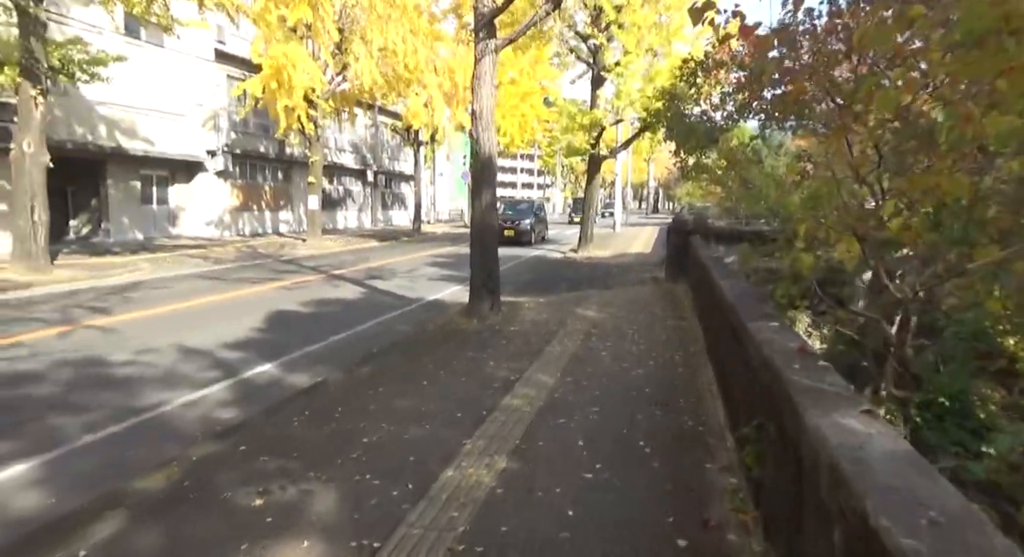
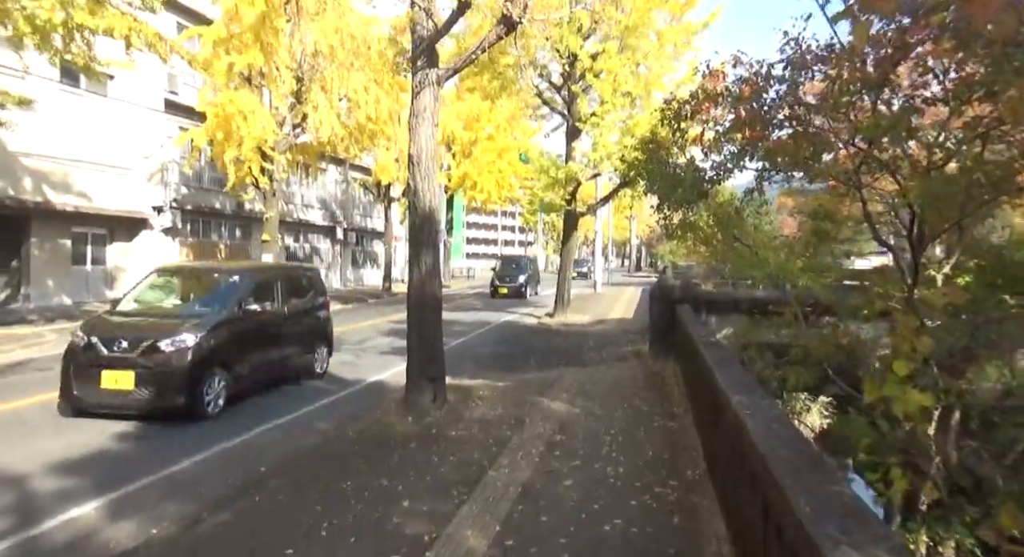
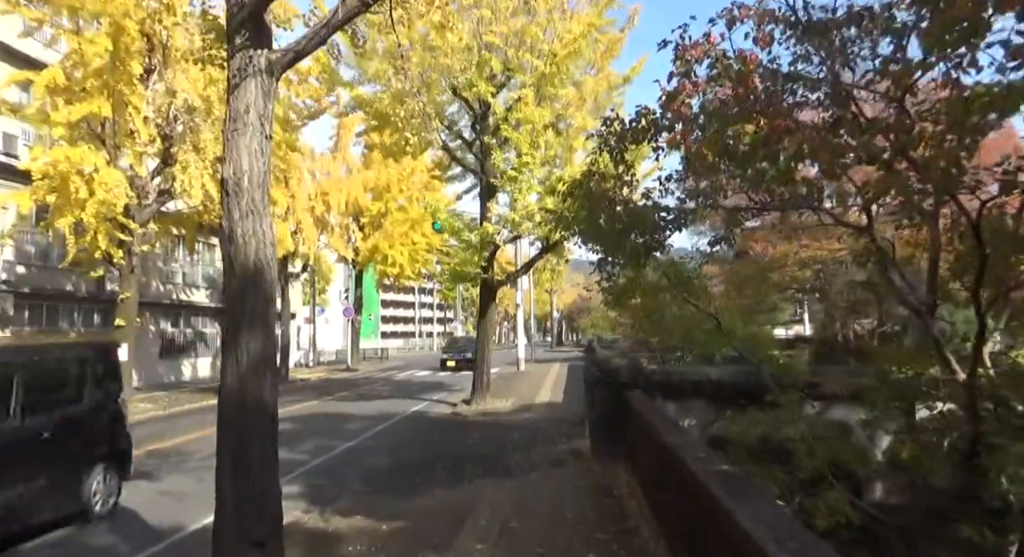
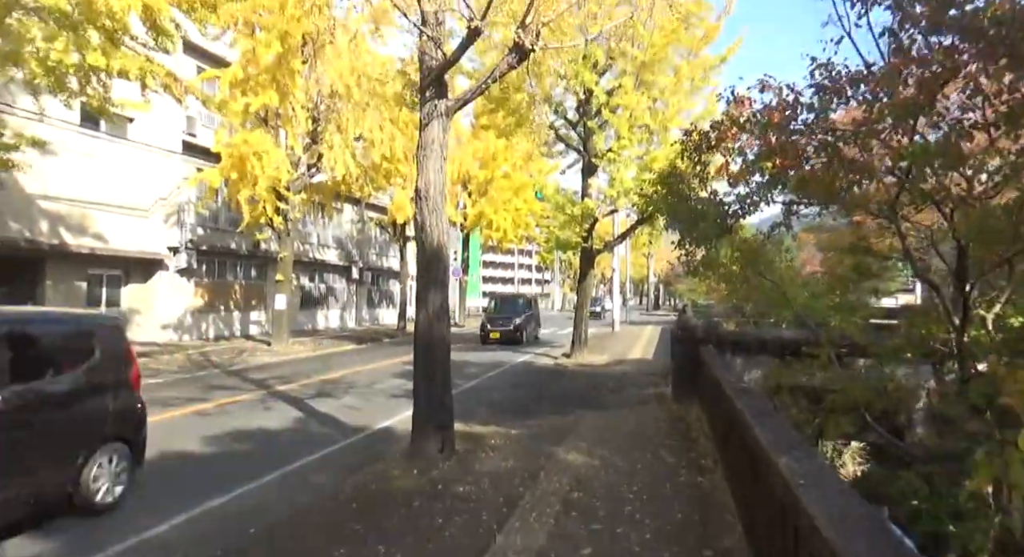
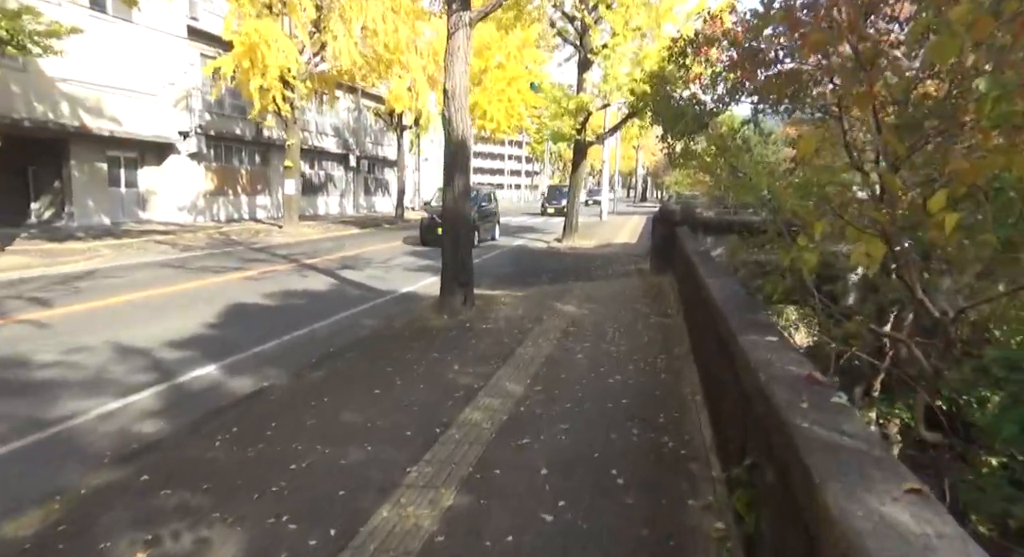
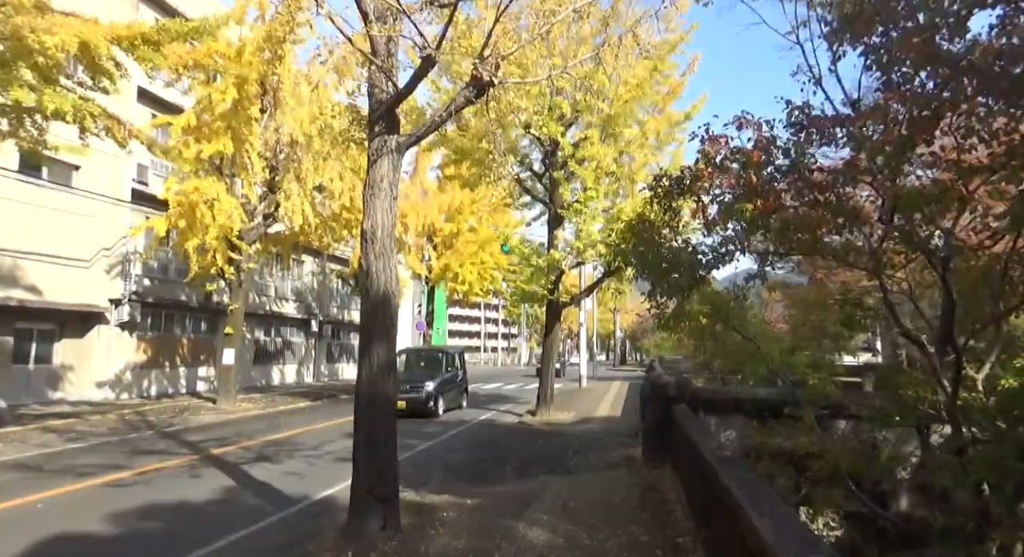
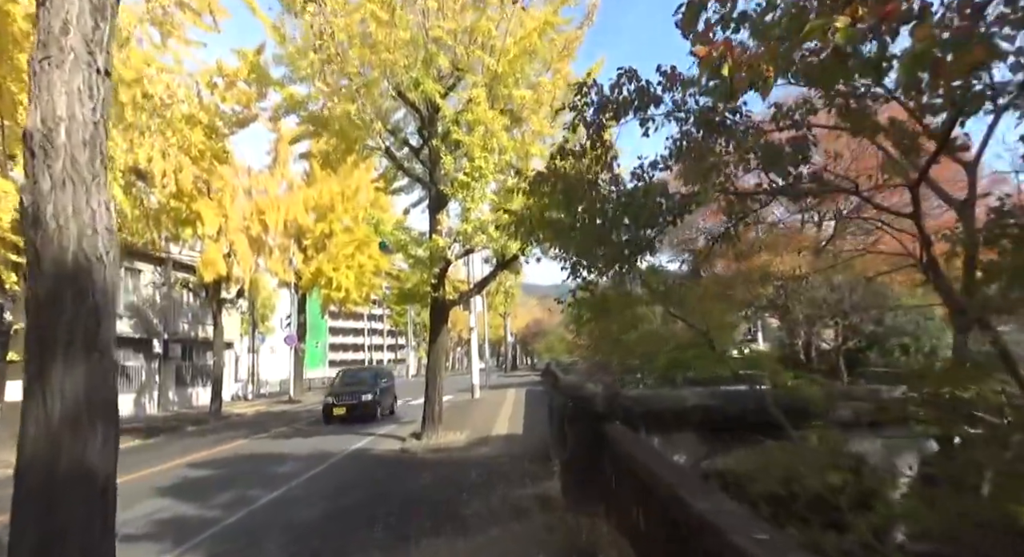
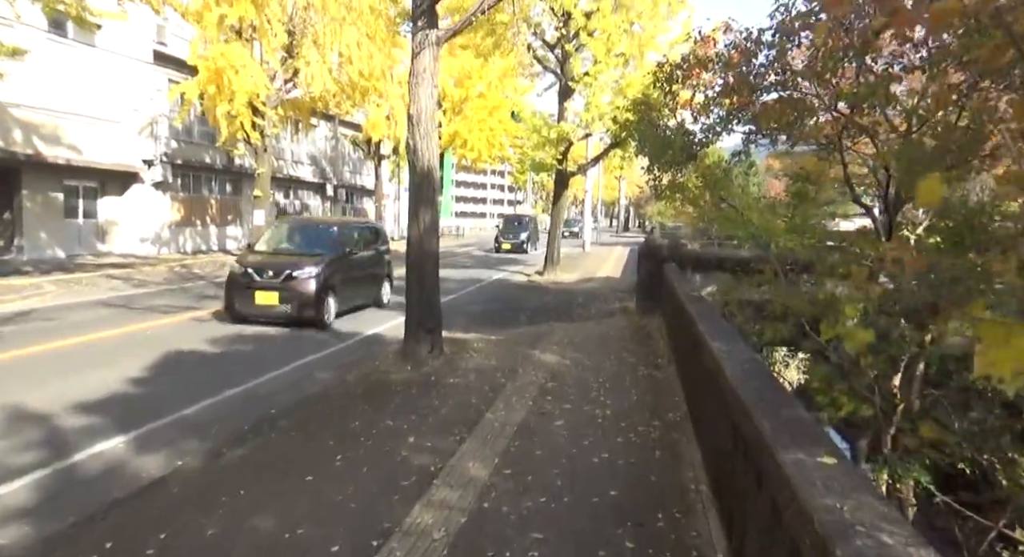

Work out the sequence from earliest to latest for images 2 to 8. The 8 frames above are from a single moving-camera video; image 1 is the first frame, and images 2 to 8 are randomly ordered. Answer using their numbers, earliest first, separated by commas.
5, 8, 2, 4, 6, 3, 7
